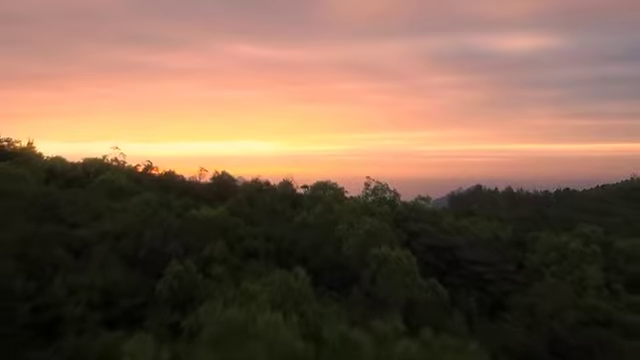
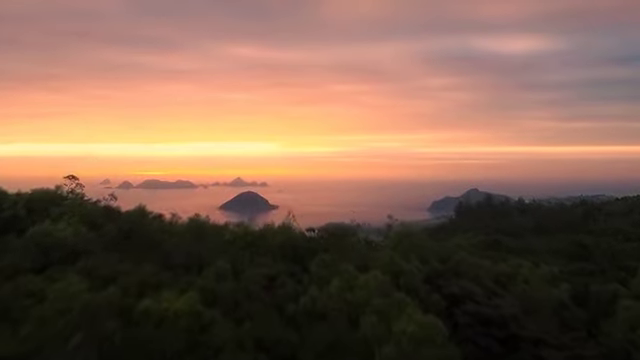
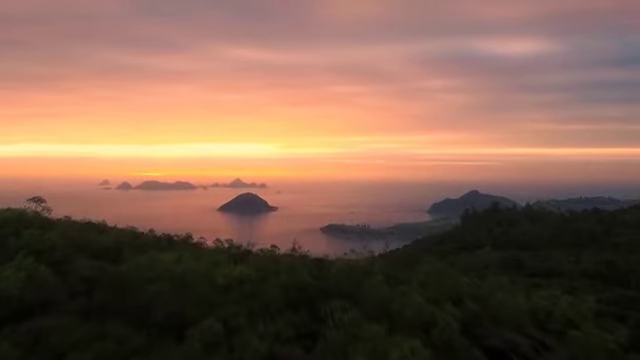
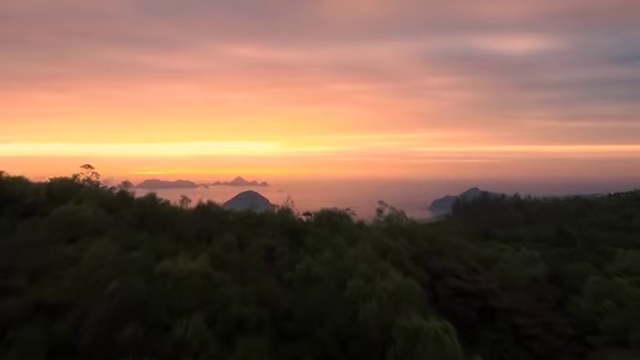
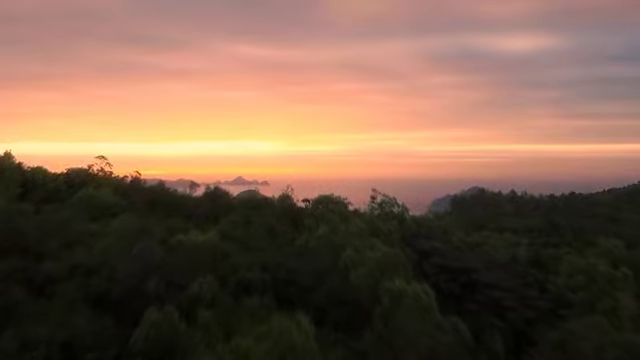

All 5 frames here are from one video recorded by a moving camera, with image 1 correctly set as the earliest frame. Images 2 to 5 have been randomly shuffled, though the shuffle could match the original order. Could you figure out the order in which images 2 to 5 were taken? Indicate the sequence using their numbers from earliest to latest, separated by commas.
5, 4, 2, 3
